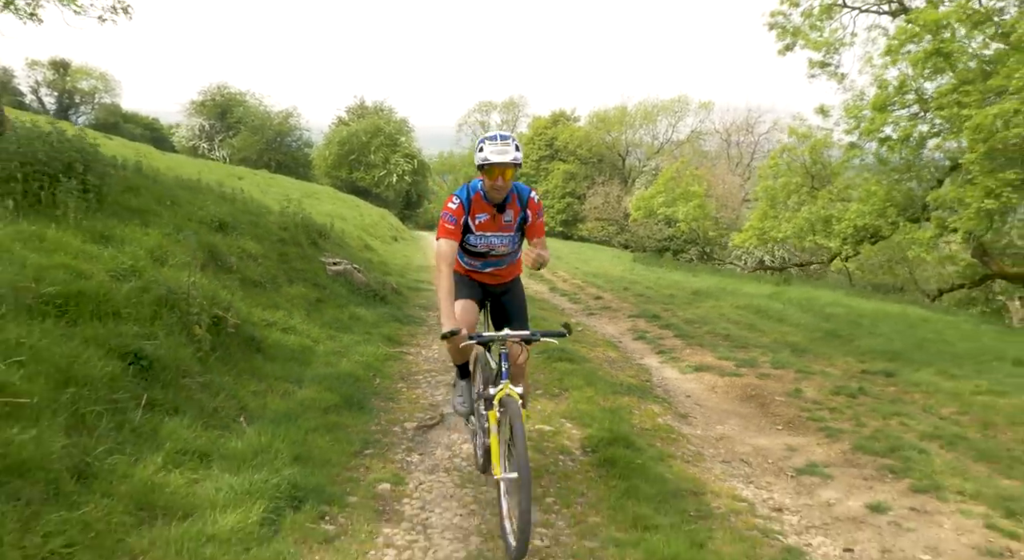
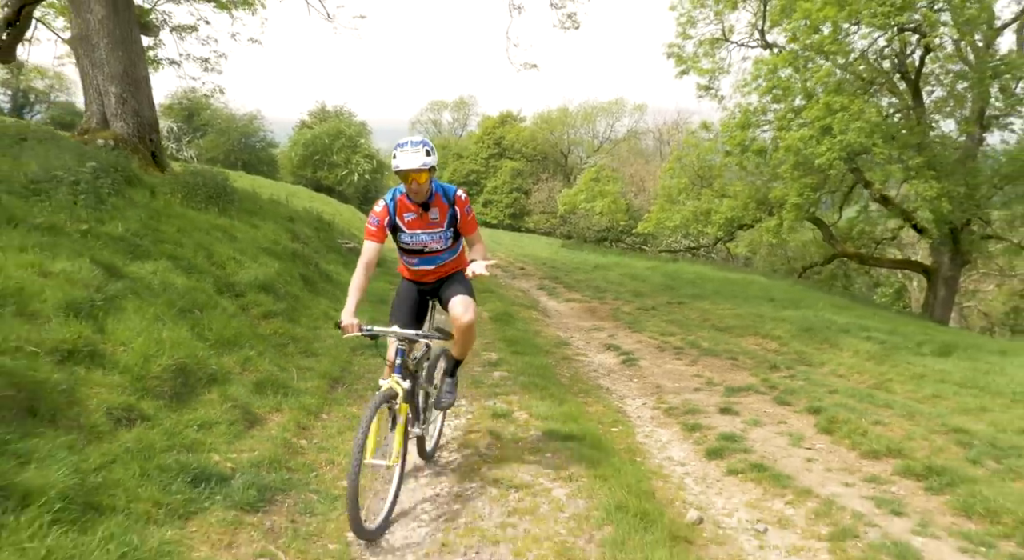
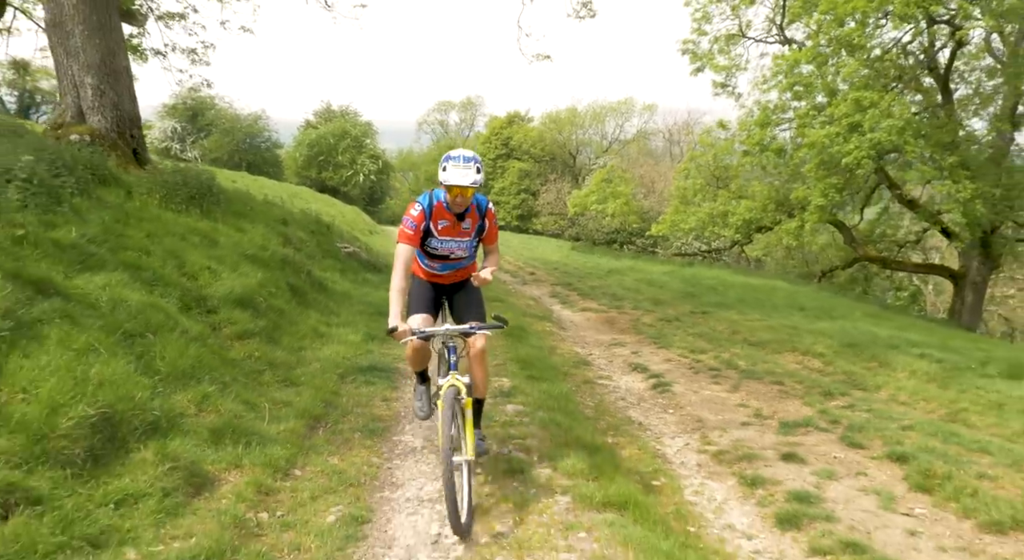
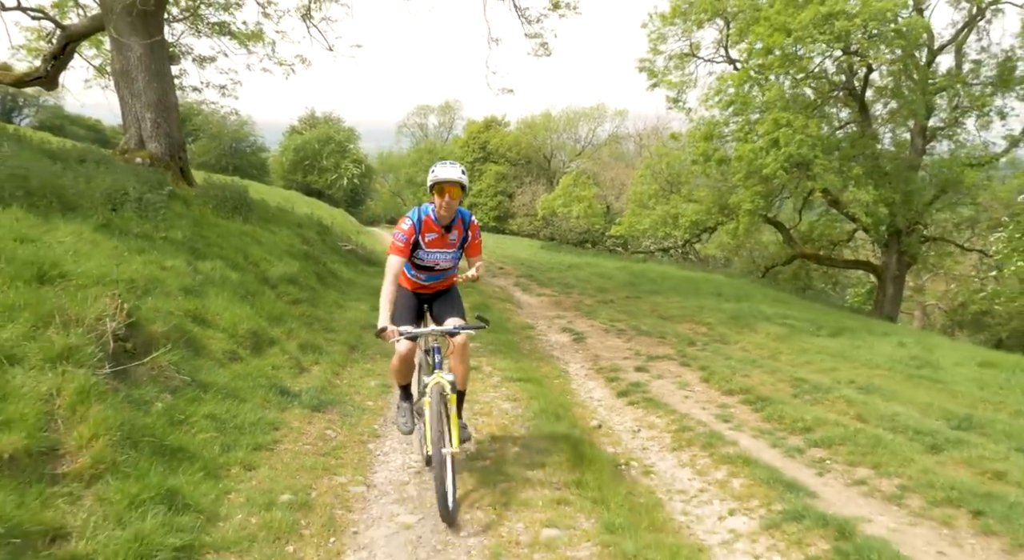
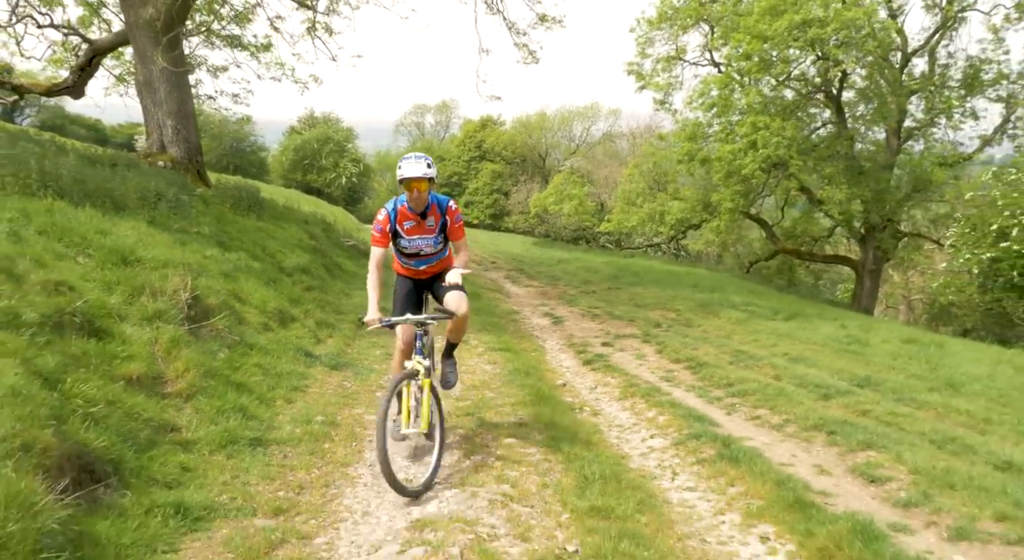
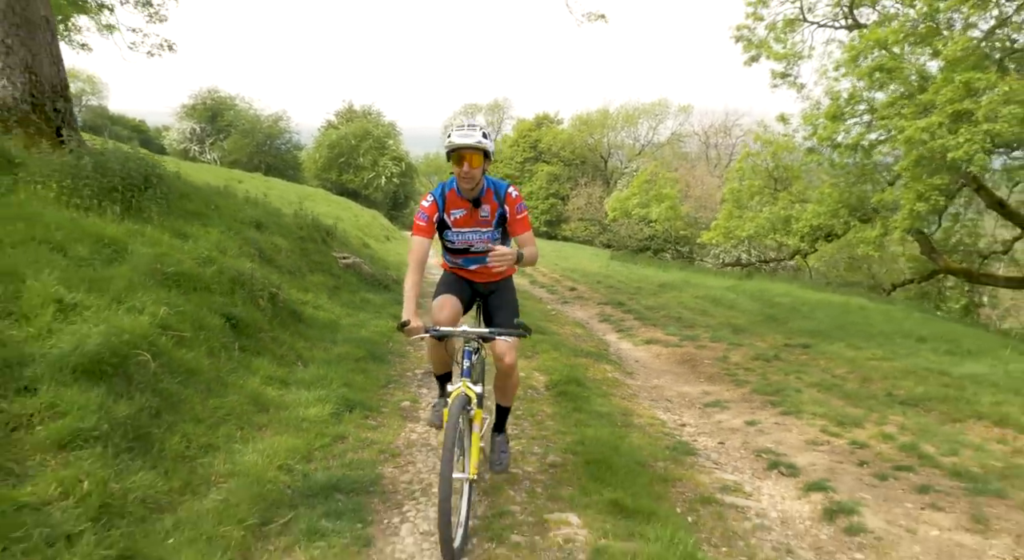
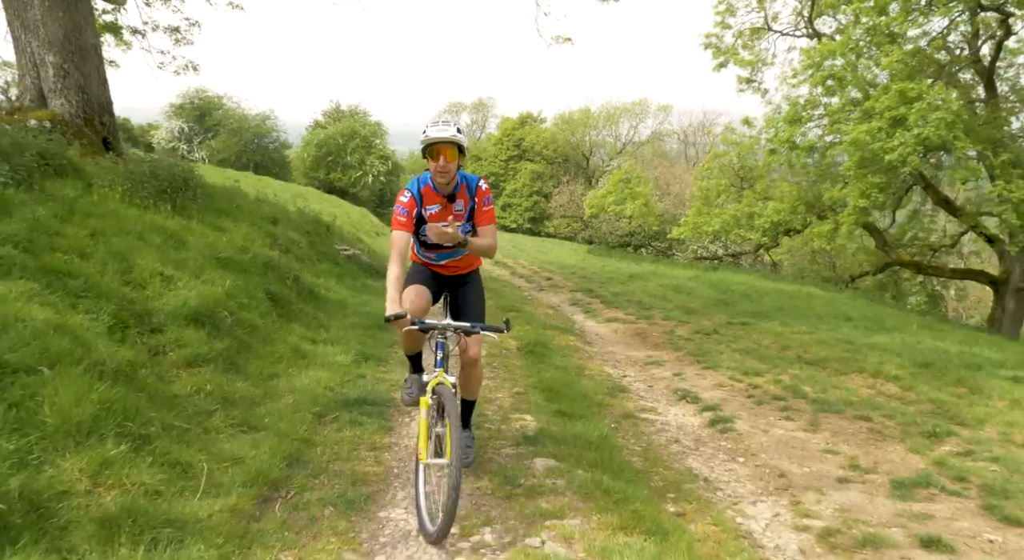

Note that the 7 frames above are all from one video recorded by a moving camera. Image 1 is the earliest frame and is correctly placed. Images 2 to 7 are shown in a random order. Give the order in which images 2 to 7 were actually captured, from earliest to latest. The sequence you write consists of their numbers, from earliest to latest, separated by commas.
6, 7, 3, 2, 4, 5
